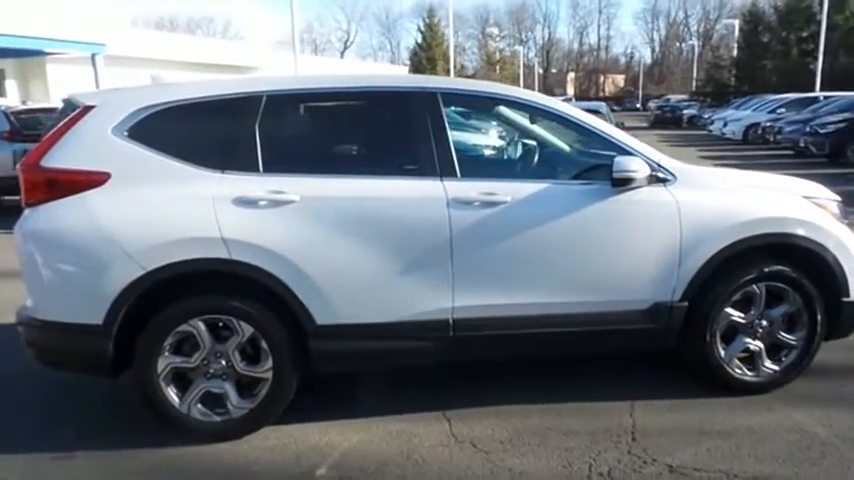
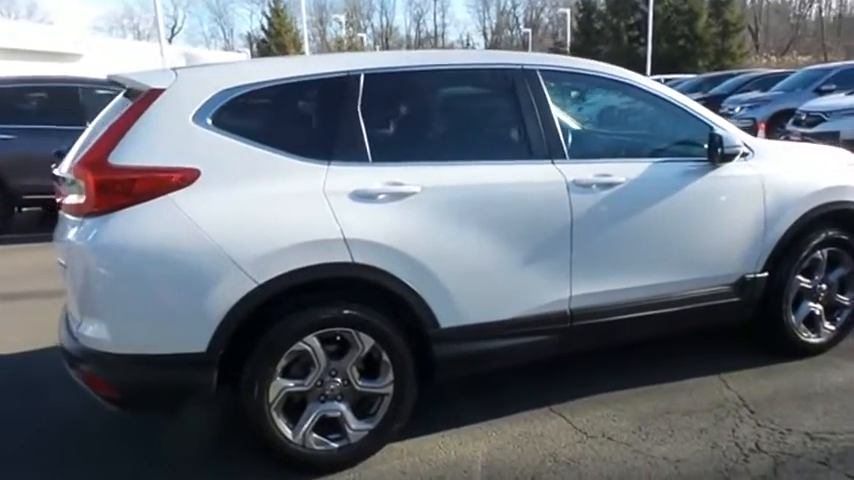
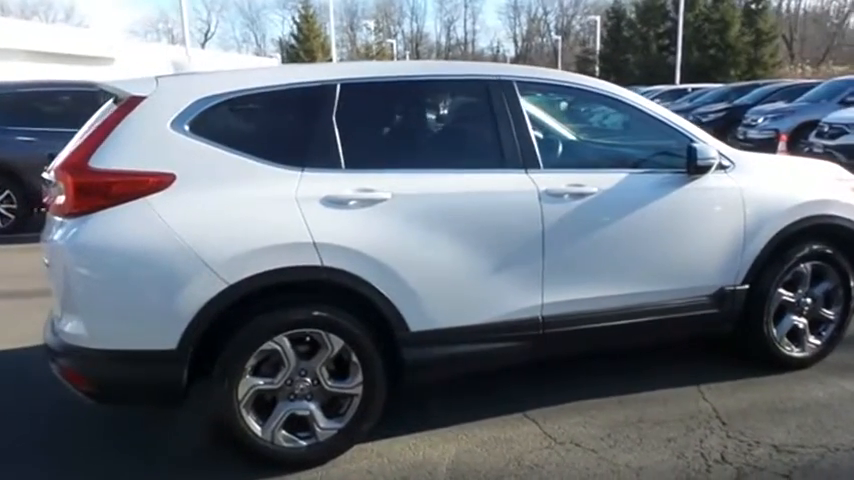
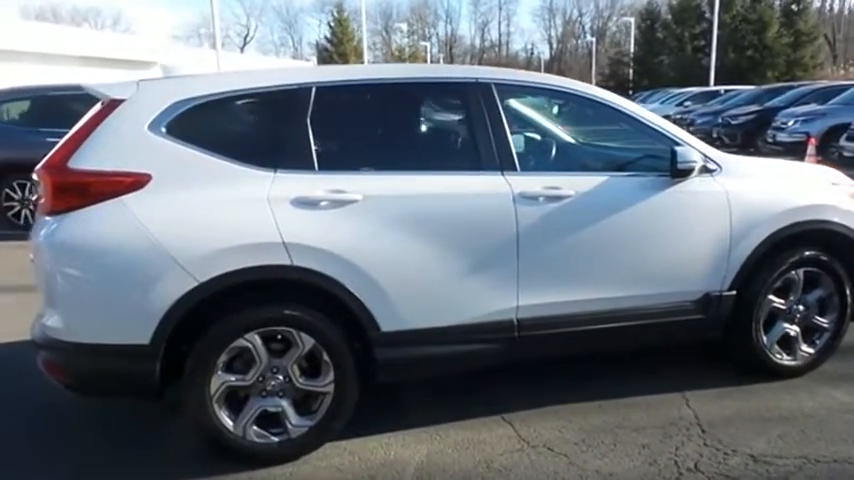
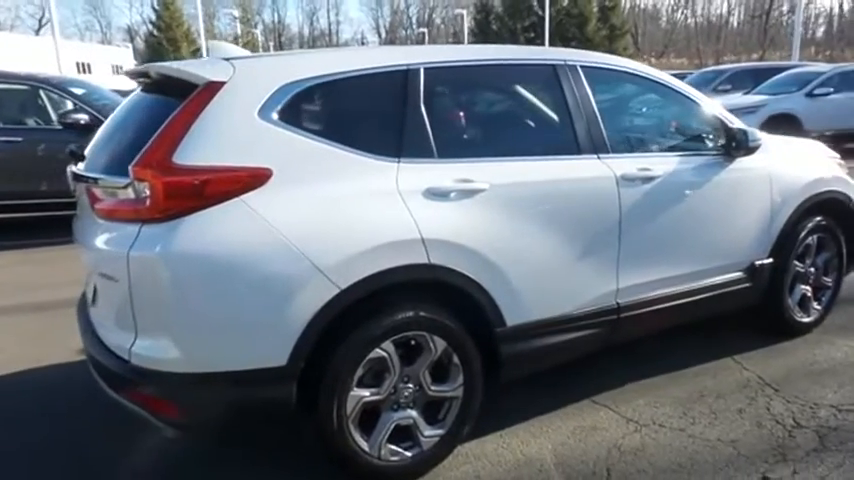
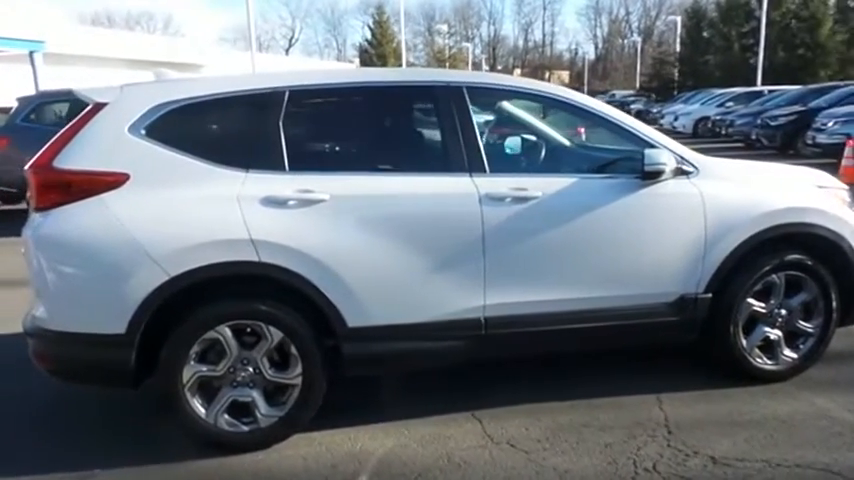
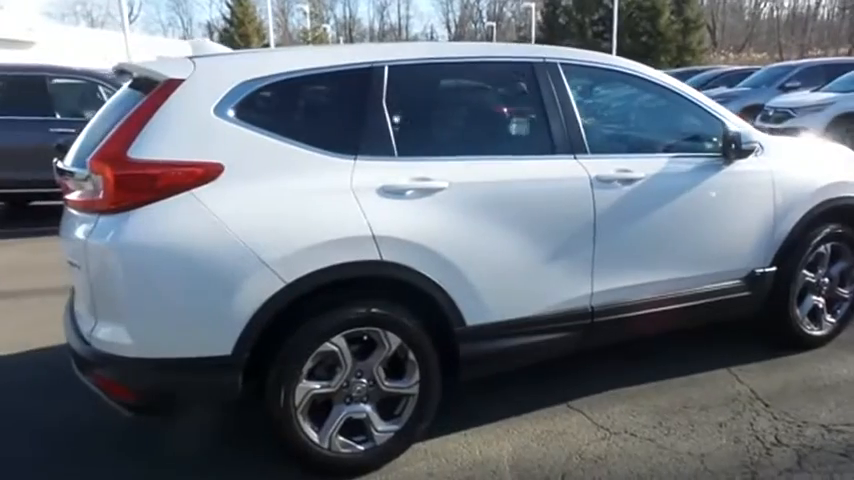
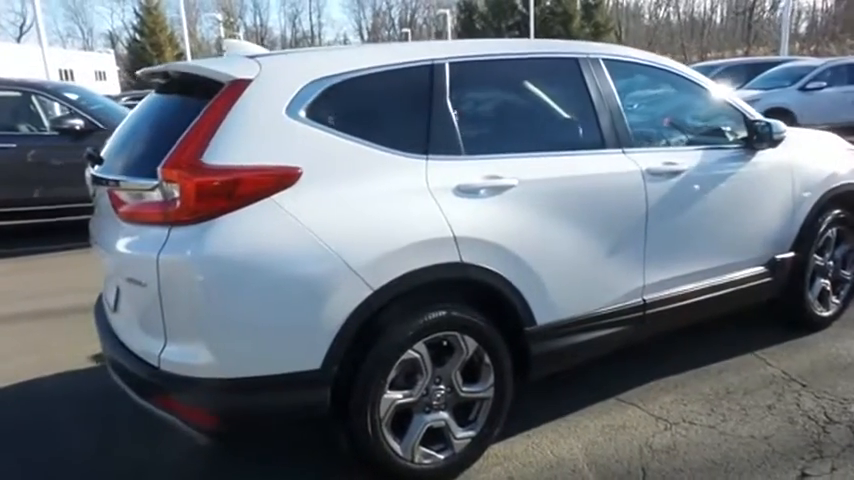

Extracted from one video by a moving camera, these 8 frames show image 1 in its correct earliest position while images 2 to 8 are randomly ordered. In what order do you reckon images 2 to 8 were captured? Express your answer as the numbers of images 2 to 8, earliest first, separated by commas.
6, 4, 3, 2, 7, 5, 8
